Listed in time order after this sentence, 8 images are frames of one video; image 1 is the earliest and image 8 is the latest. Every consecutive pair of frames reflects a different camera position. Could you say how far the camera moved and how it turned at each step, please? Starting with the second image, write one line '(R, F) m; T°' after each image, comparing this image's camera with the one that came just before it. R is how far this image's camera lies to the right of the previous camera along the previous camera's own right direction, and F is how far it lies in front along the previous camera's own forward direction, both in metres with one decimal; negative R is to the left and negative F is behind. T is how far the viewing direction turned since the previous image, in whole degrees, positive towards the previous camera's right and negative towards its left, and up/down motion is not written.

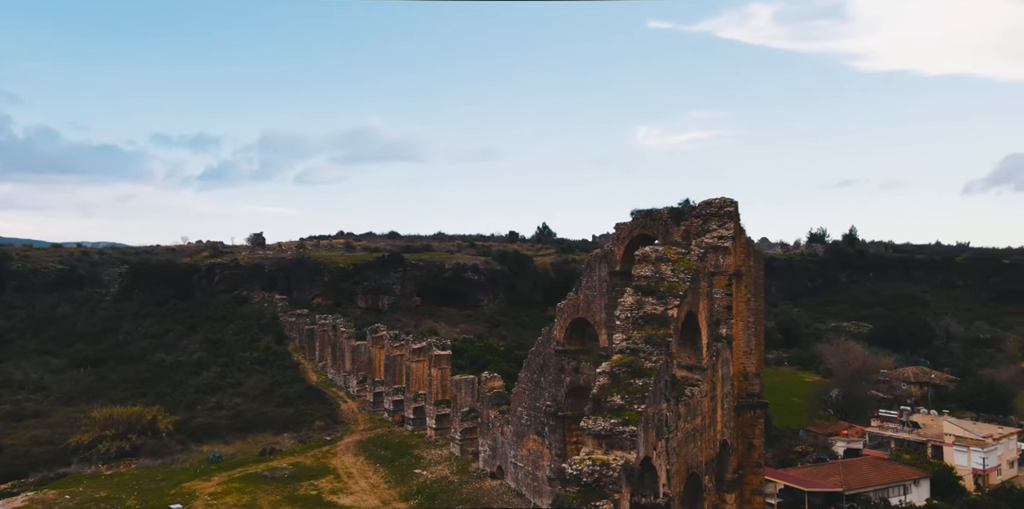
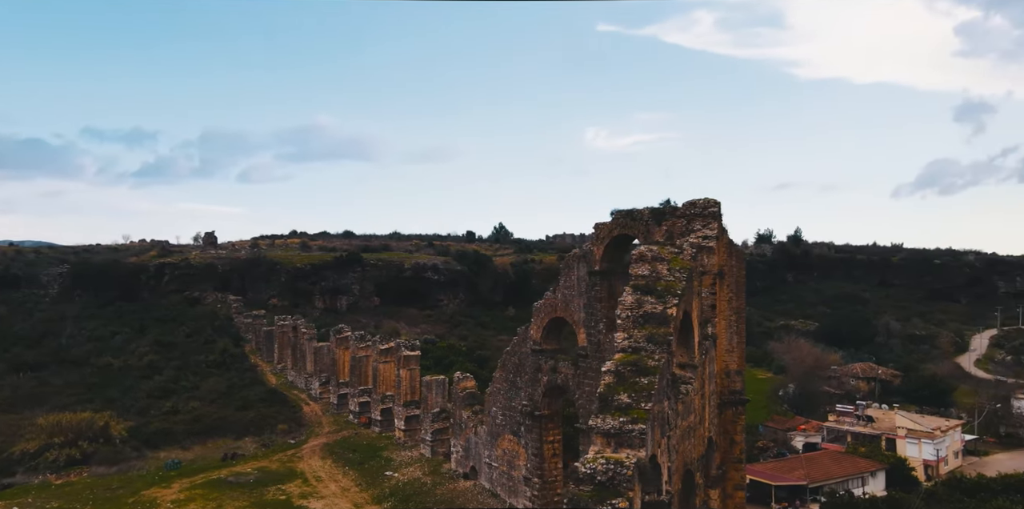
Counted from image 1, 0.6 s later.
(-0.6, 0.0) m; +4°
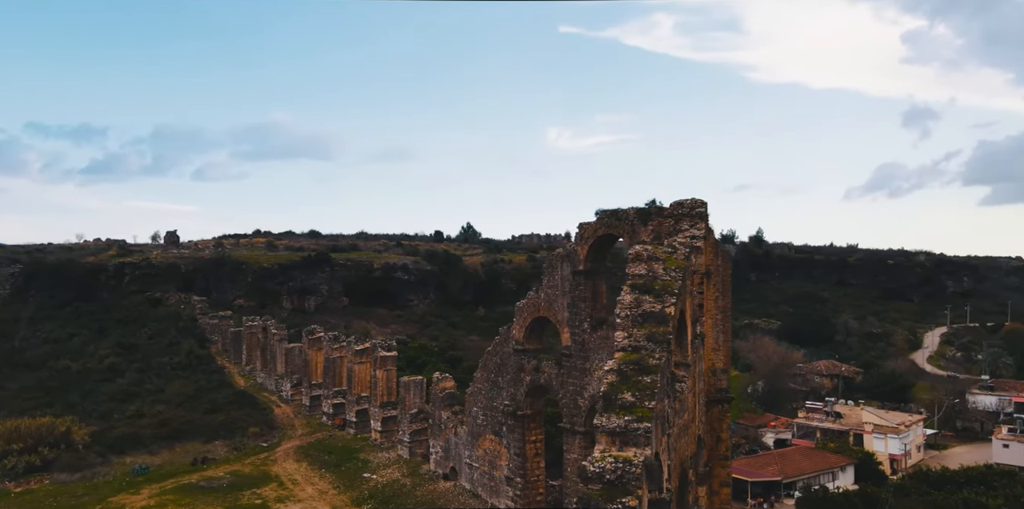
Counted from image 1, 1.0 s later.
(-0.4, 0.0) m; +3°
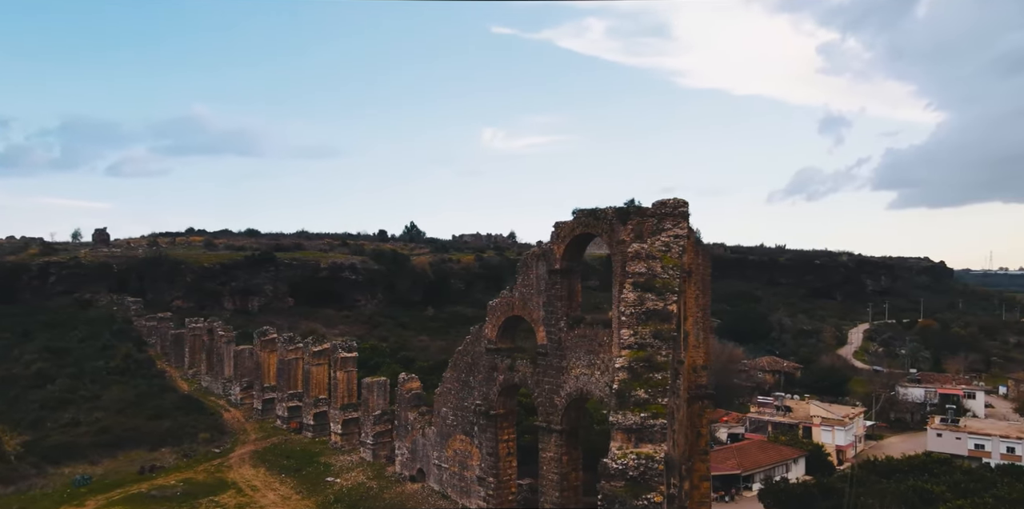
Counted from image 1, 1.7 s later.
(-0.8, +0.1) m; +5°
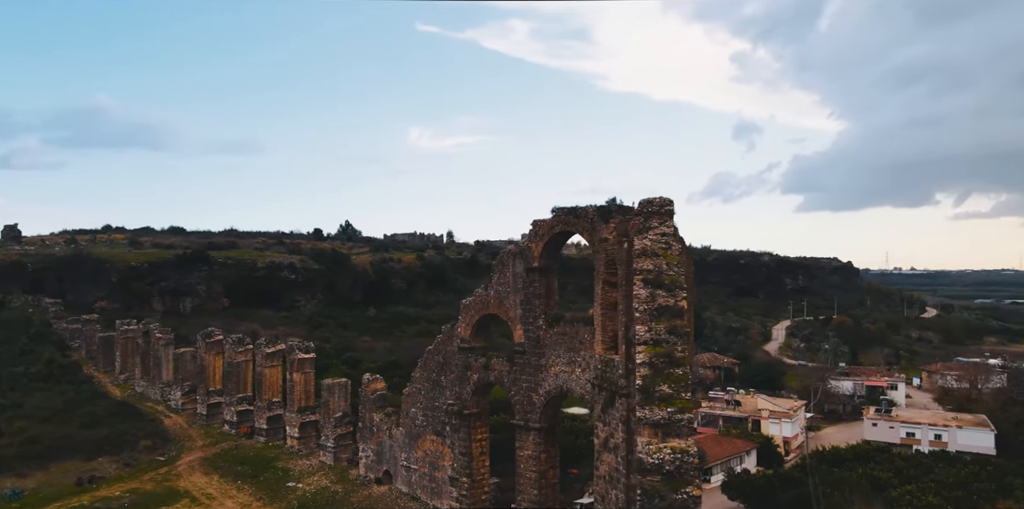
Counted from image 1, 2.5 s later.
(-1.0, +0.1) m; +6°
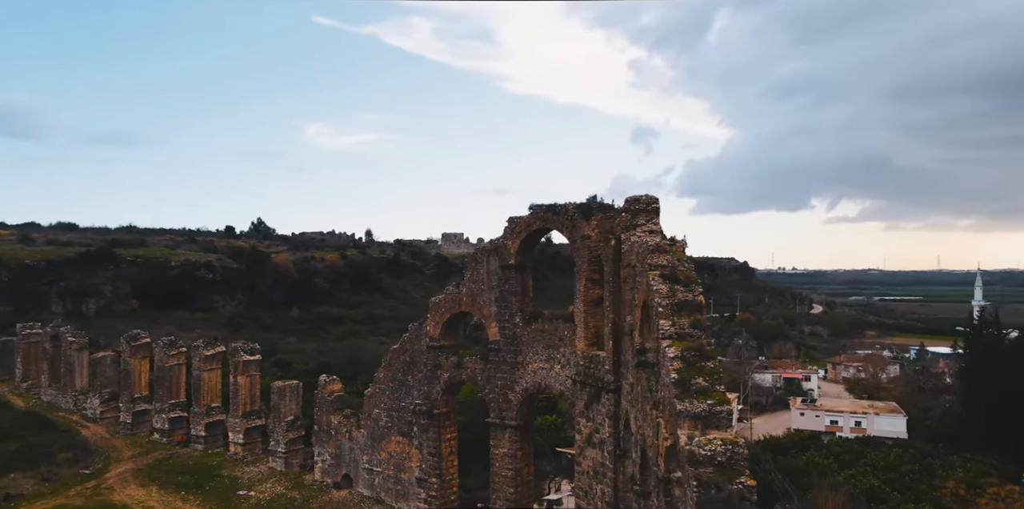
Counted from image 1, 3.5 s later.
(-1.4, +0.2) m; +7°
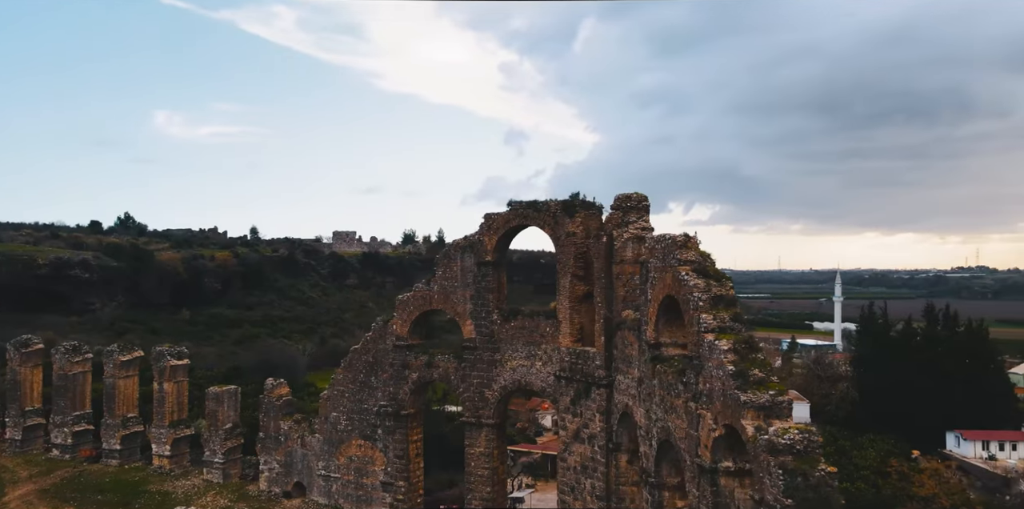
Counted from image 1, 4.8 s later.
(-2.0, +0.3) m; +10°
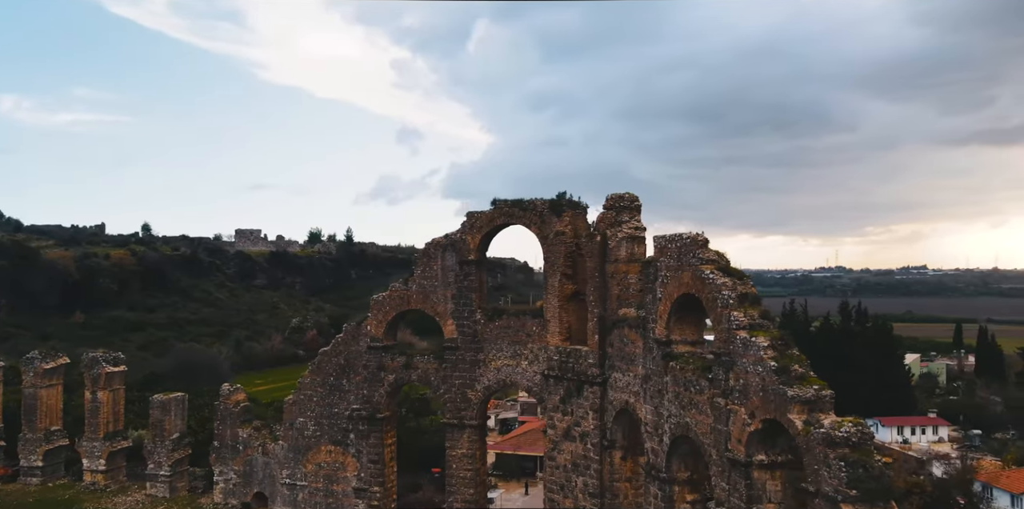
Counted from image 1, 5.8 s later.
(-1.7, +0.2) m; +8°
